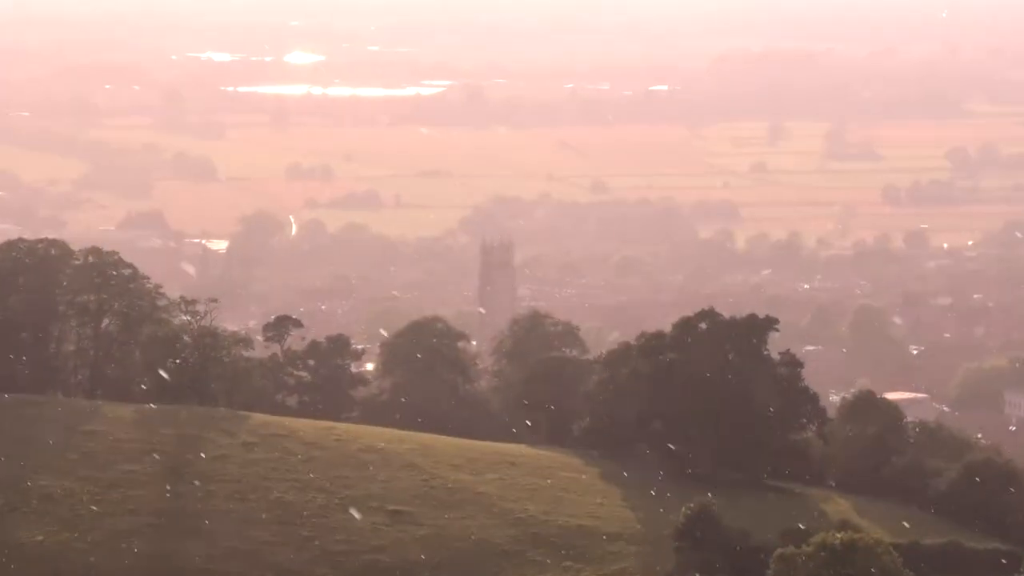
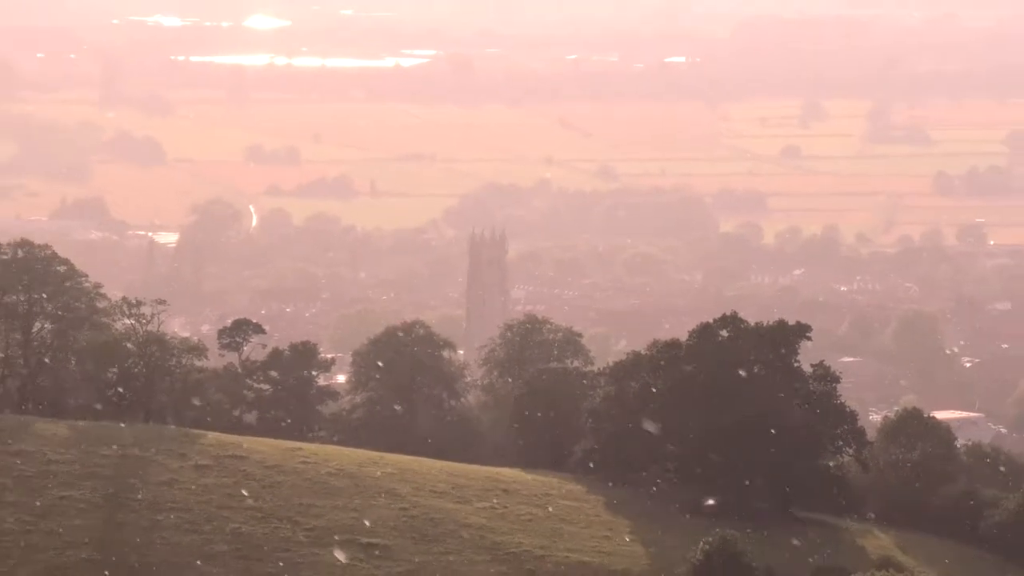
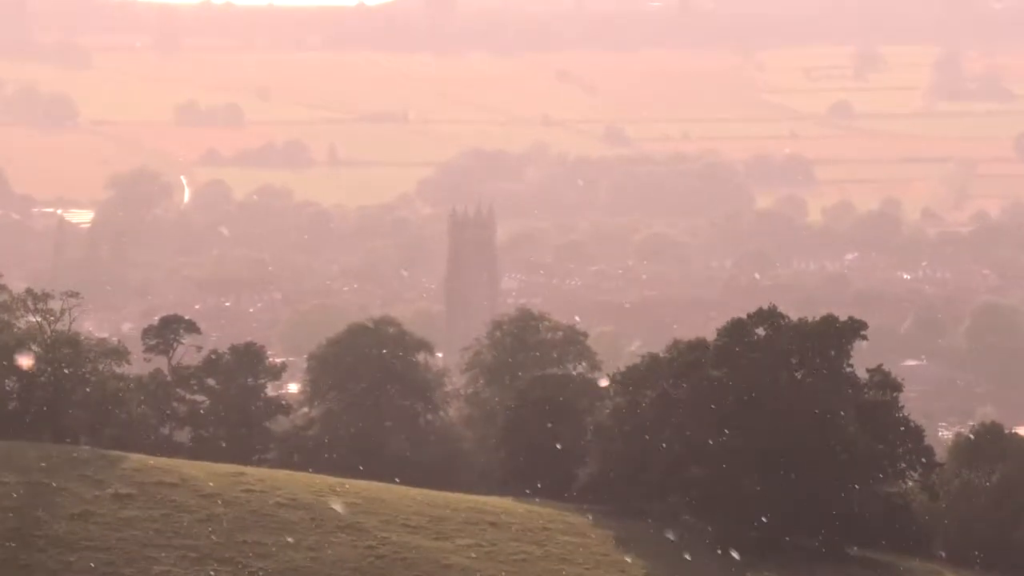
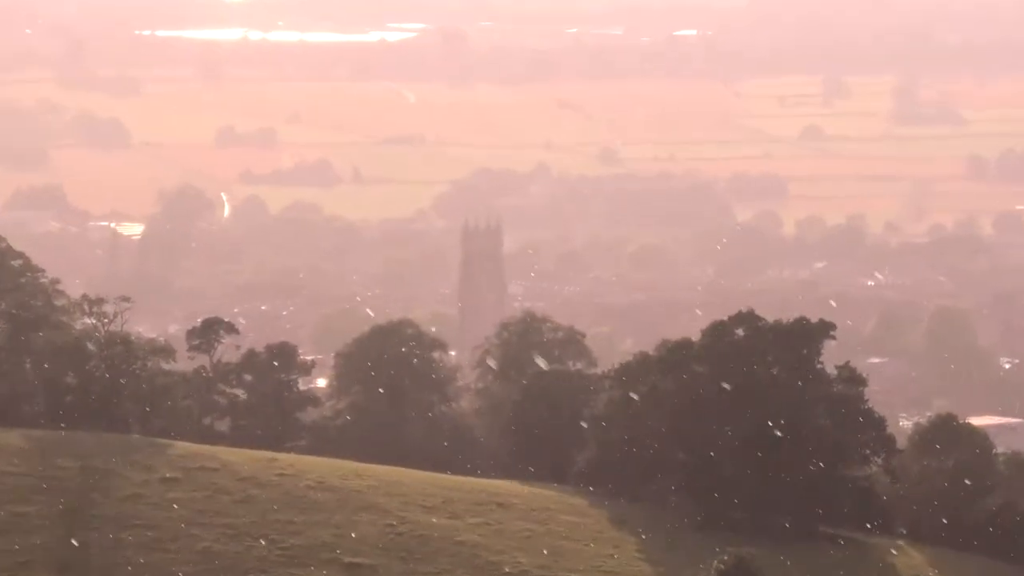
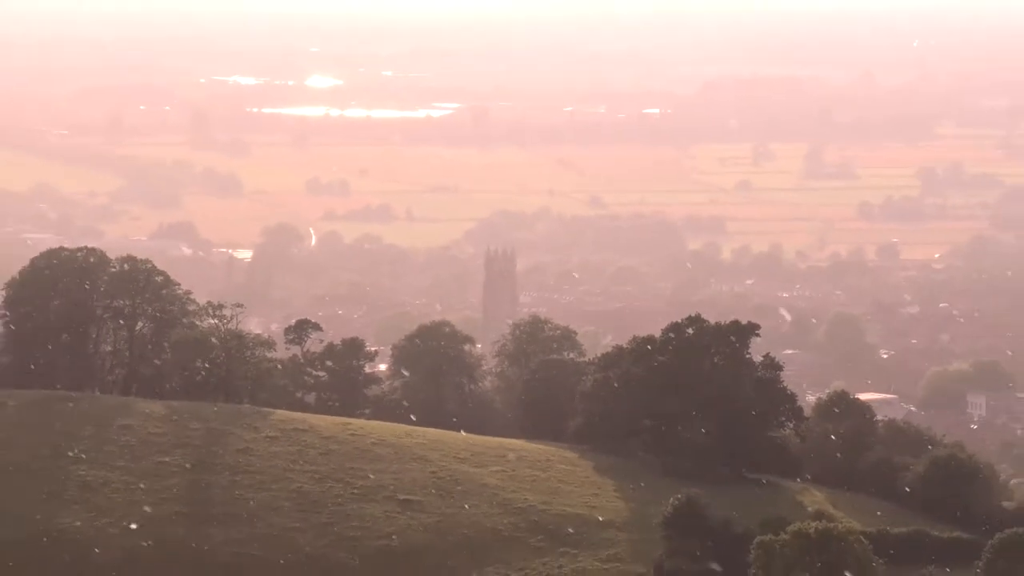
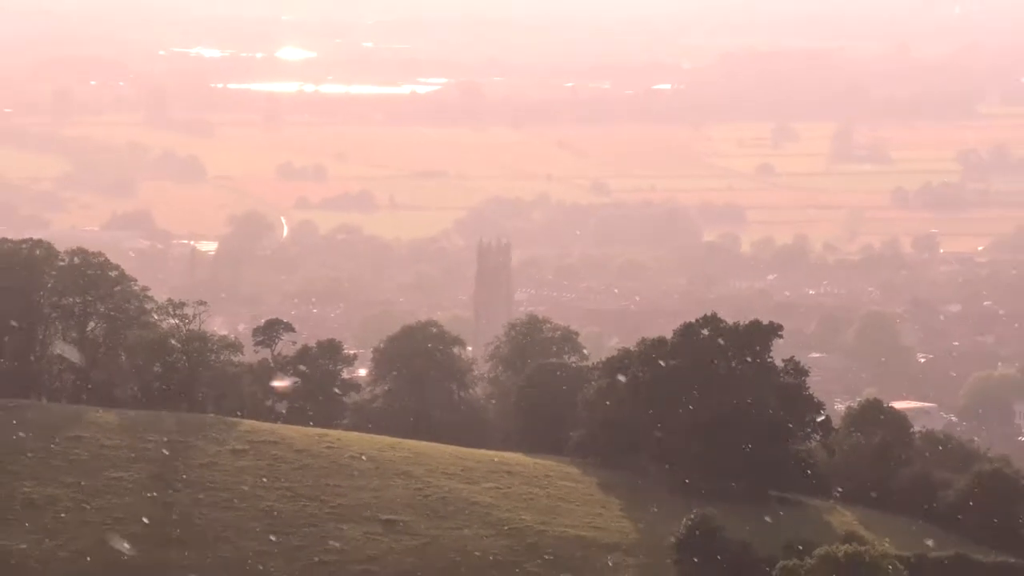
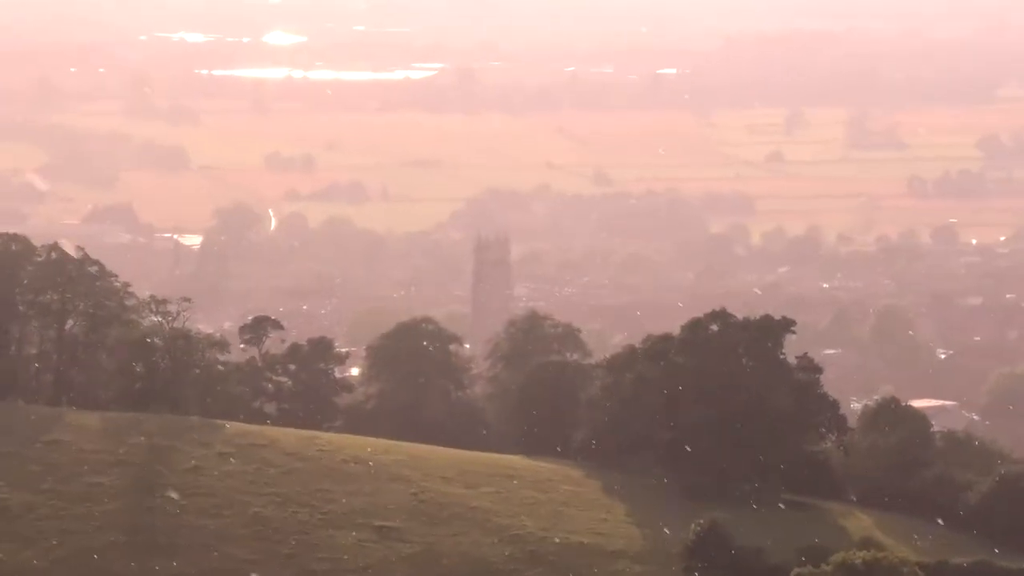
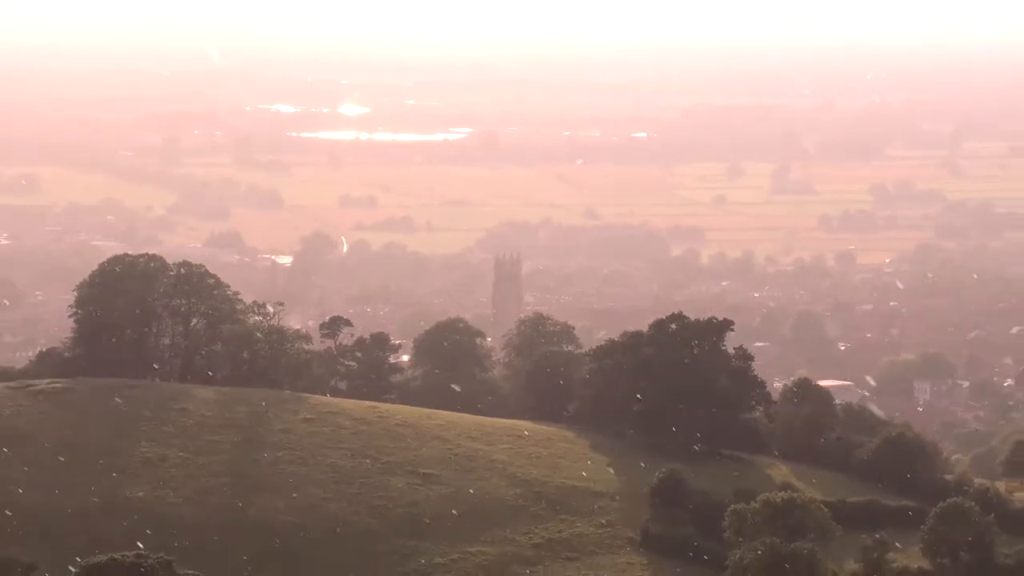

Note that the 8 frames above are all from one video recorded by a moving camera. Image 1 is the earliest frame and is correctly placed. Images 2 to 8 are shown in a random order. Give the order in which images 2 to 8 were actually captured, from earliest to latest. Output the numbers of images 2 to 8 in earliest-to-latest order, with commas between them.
7, 4, 3, 2, 6, 5, 8
